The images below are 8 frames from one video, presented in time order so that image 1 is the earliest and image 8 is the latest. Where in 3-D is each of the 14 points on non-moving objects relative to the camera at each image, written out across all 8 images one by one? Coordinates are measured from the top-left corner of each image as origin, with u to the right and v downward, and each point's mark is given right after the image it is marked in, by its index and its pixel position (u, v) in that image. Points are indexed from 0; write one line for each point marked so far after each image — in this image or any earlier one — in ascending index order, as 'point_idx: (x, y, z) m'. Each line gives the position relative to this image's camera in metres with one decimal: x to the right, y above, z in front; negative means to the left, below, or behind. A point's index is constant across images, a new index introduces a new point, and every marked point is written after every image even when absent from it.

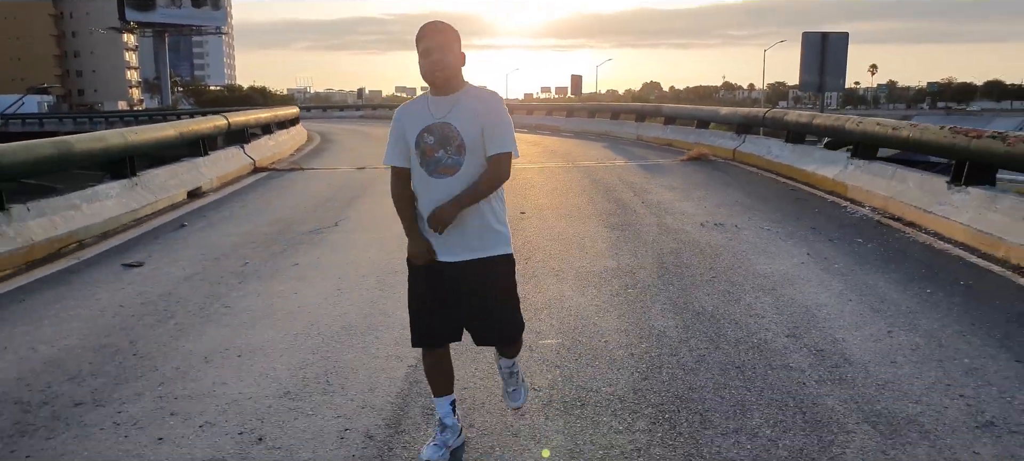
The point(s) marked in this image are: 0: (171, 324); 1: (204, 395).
0: (-2.3, -0.6, +5.2) m
1: (-1.6, -0.8, +4.0) m
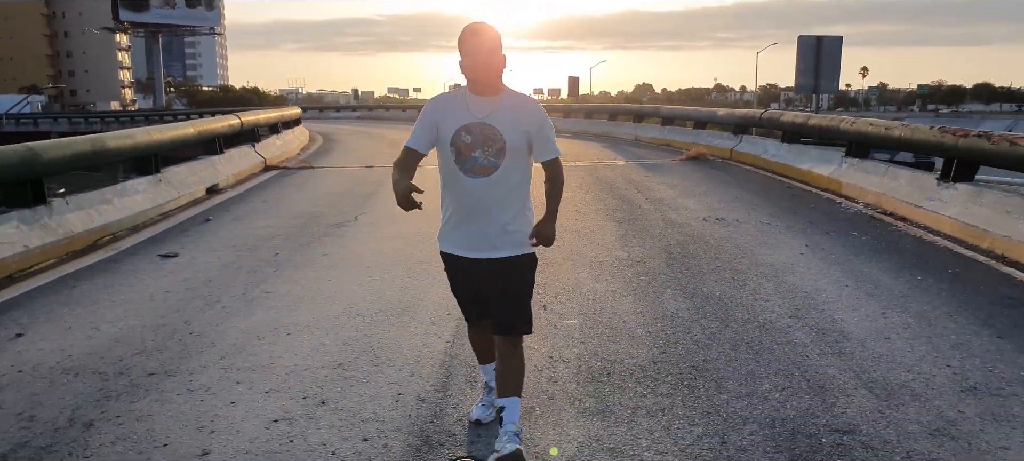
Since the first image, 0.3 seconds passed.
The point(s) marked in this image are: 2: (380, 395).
0: (-2.1, -0.5, +5.6) m
1: (-1.4, -0.7, +4.4) m
2: (-0.7, -0.8, +3.9) m
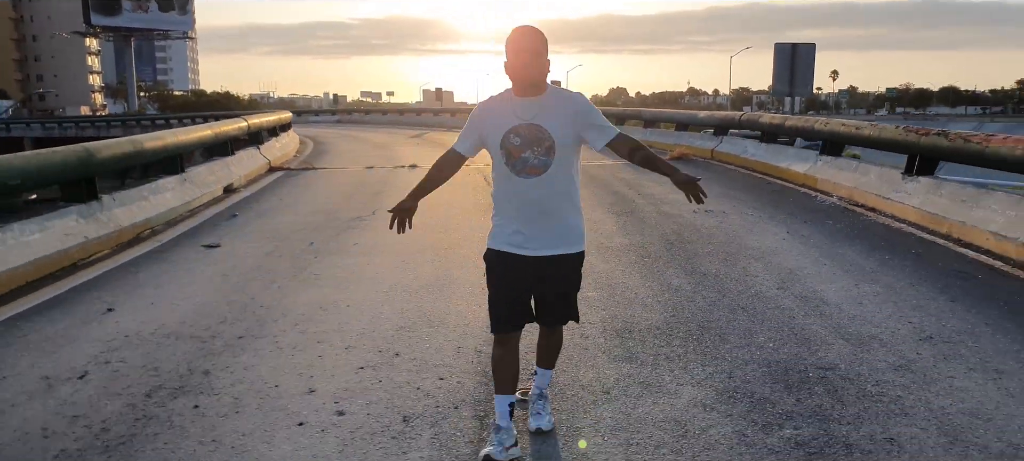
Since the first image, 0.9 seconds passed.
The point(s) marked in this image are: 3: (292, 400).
0: (-1.9, -0.4, +6.4) m
1: (-1.2, -0.6, +5.2) m
2: (-0.4, -0.7, +4.7) m
3: (-1.1, -0.9, +4.0) m
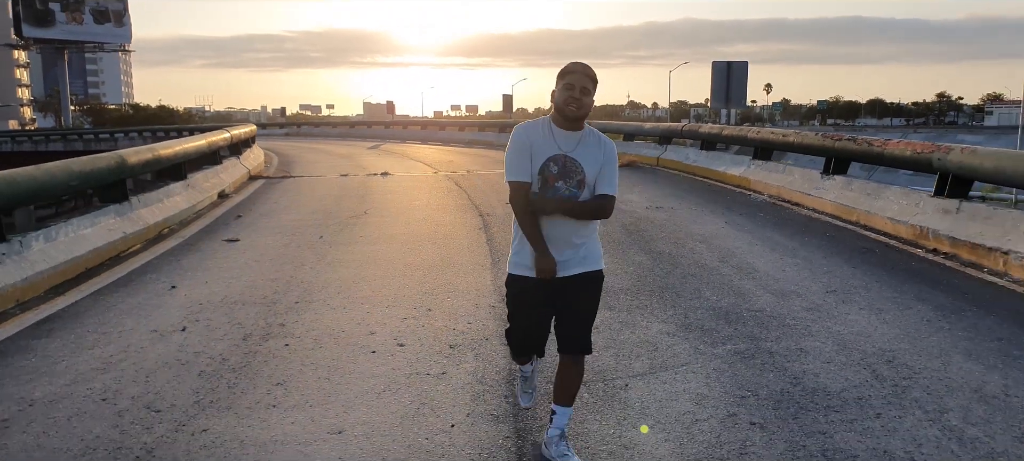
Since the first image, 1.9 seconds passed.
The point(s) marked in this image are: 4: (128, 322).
0: (-2.0, -0.3, +7.6) m
1: (-1.1, -0.5, +6.4) m
2: (-0.4, -0.6, +6.0) m
3: (-1.0, -0.7, +5.2) m
4: (-2.8, -0.7, +5.7) m
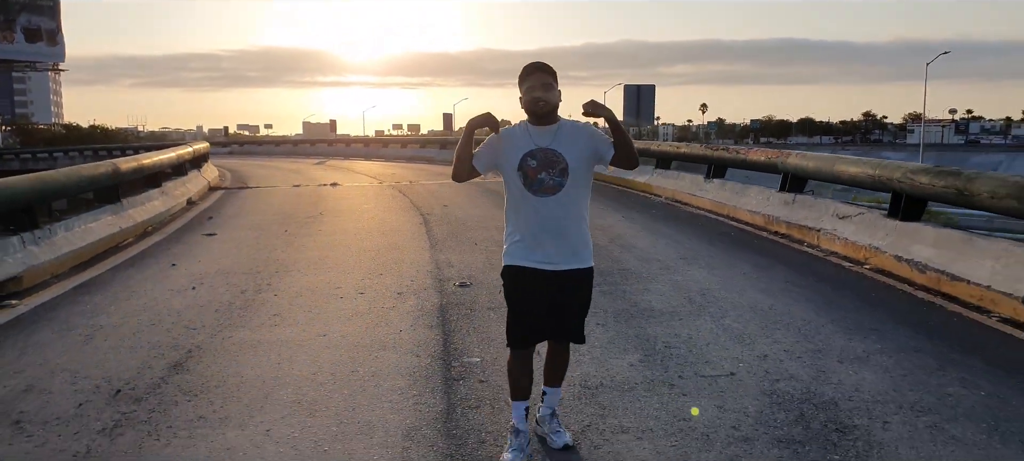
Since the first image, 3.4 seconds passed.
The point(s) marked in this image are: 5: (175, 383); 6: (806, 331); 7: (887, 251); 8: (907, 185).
0: (-2.8, -0.2, +9.3) m
1: (-1.9, -0.4, +8.2) m
2: (-1.0, -0.4, +7.9) m
3: (-1.6, -0.5, +7.1) m
4: (-3.4, -0.5, +7.4) m
5: (-2.0, -0.9, +4.6) m
6: (+2.1, -0.7, +5.5) m
7: (+3.6, -0.2, +7.6) m
8: (+3.8, +0.5, +7.6) m
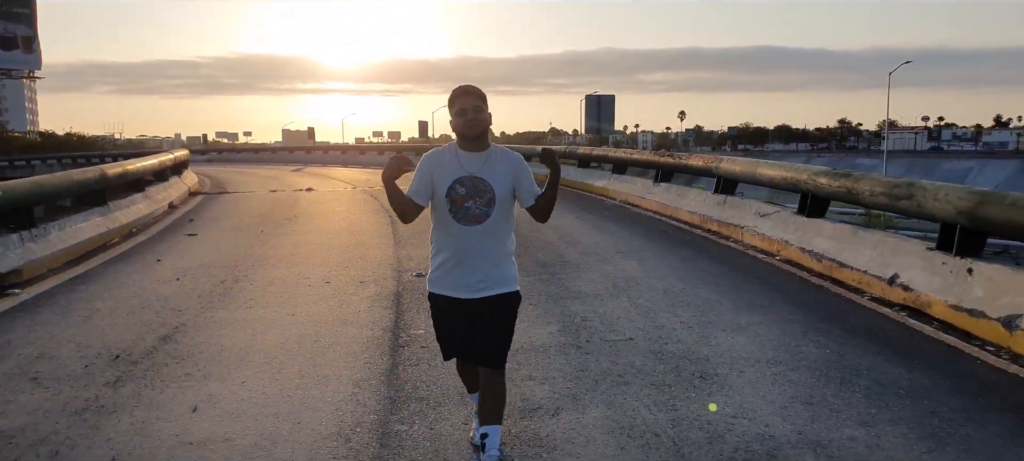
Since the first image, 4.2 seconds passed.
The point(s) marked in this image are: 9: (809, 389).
0: (-3.3, -0.2, +10.2) m
1: (-2.4, -0.4, +9.1) m
2: (-1.6, -0.4, +8.8) m
3: (-2.1, -0.5, +8.0) m
4: (-4.0, -0.5, +8.3) m
5: (-2.4, -0.8, +5.5) m
6: (+1.6, -0.7, +6.5) m
7: (+3.1, -0.1, +8.6) m
8: (+3.3, +0.5, +8.7) m
9: (+1.7, -0.9, +4.6) m
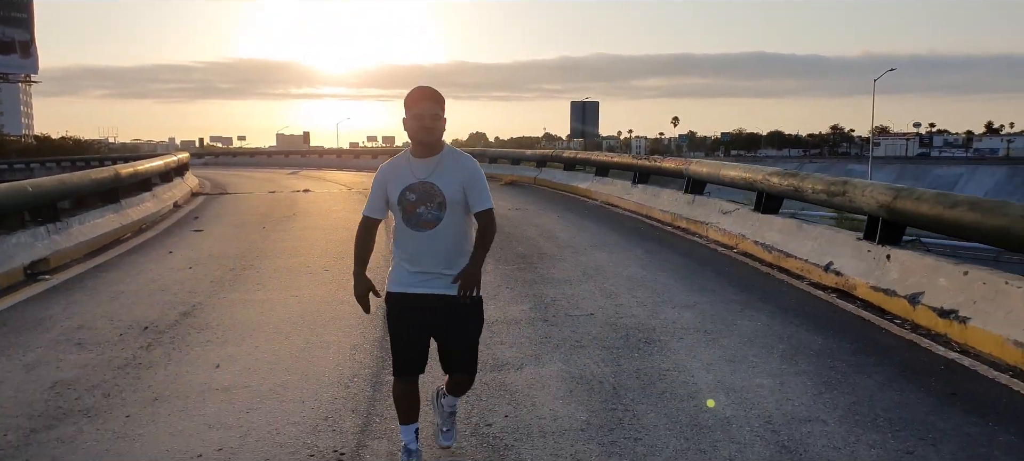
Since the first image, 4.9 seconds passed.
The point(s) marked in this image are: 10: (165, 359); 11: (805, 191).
0: (-3.6, -0.2, +11.0) m
1: (-2.6, -0.3, +10.0) m
2: (-1.8, -0.3, +9.7) m
3: (-2.3, -0.4, +8.8) m
4: (-4.2, -0.4, +9.1) m
5: (-2.6, -0.8, +6.4) m
6: (+1.4, -0.6, +7.4) m
7: (+2.9, -0.1, +9.5) m
8: (+3.1, +0.6, +9.6) m
9: (+1.5, -0.8, +5.5) m
10: (-2.4, -0.9, +5.4) m
11: (+3.2, +0.4, +8.6) m
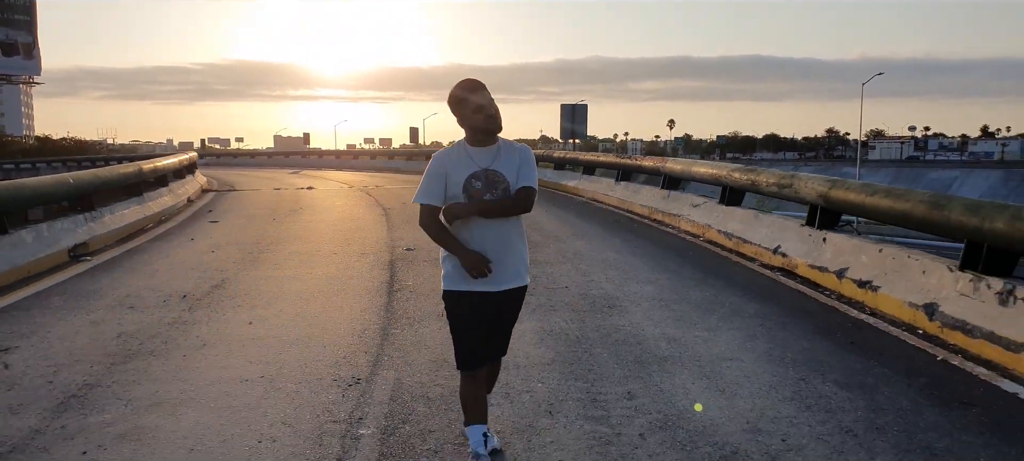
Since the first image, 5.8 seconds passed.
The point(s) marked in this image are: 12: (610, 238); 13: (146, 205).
0: (-3.7, 0.0, +12.1) m
1: (-2.8, -0.1, +11.0) m
2: (-1.9, -0.2, +10.7) m
3: (-2.5, -0.3, +9.9) m
4: (-4.3, -0.3, +10.2) m
5: (-2.8, -0.6, +7.4) m
6: (+1.3, -0.4, +8.4) m
7: (+2.7, 0.0, +10.6) m
8: (+2.9, +0.7, +10.6) m
9: (+1.4, -0.7, +6.5) m
10: (-2.5, -0.7, +6.5) m
11: (+3.0, +0.6, +9.7) m
12: (+1.4, -0.1, +11.1) m
13: (-6.2, +0.4, +13.1) m
